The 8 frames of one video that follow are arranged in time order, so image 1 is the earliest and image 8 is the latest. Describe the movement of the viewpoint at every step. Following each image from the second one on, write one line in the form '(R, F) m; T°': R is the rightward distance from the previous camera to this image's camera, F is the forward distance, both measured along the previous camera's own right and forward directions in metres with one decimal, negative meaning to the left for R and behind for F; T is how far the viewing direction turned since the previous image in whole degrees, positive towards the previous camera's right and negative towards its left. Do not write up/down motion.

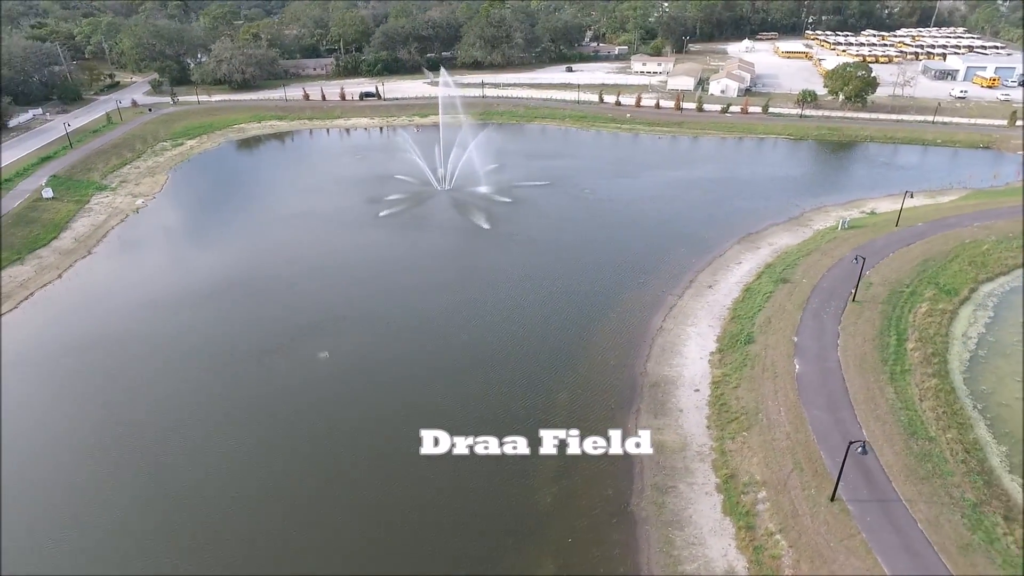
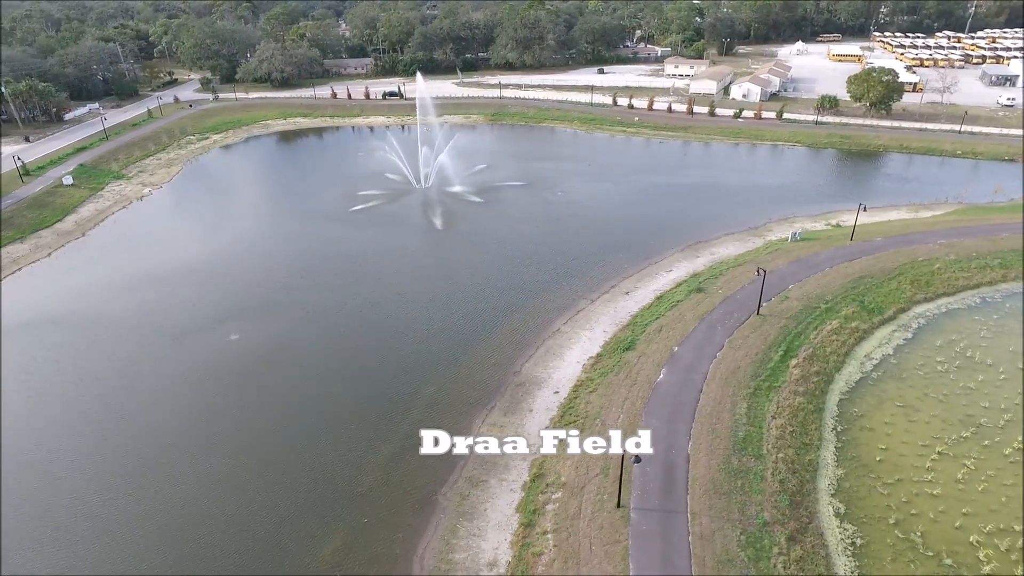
(+5.6, -0.3) m; -7°
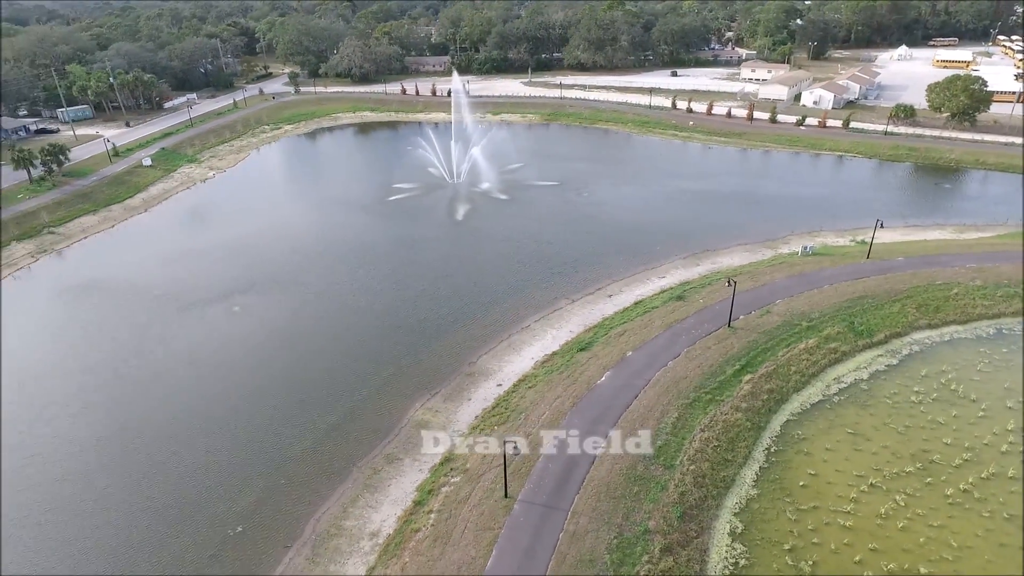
(+3.9, -0.2) m; -8°
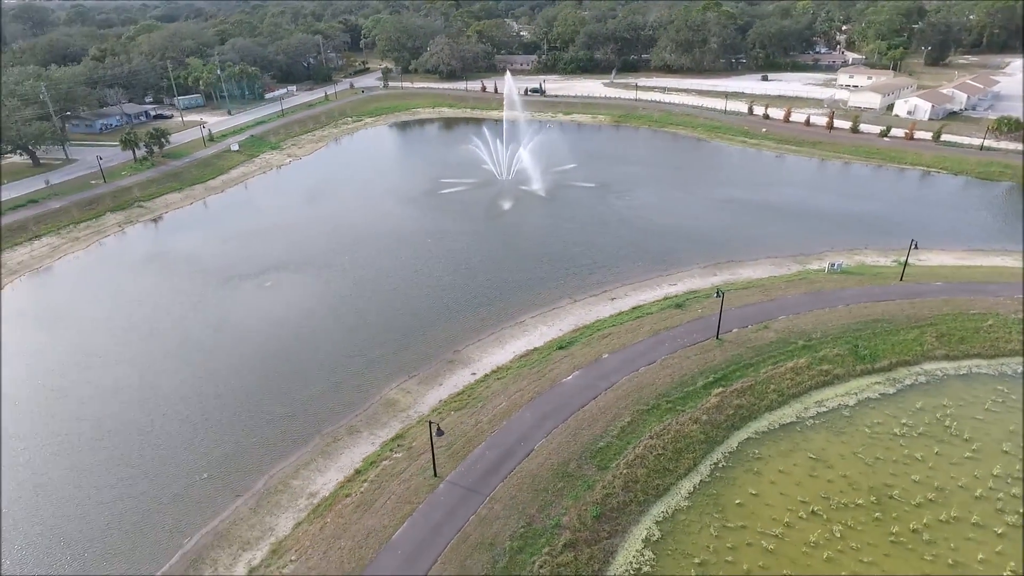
(+3.4, -0.3) m; -9°
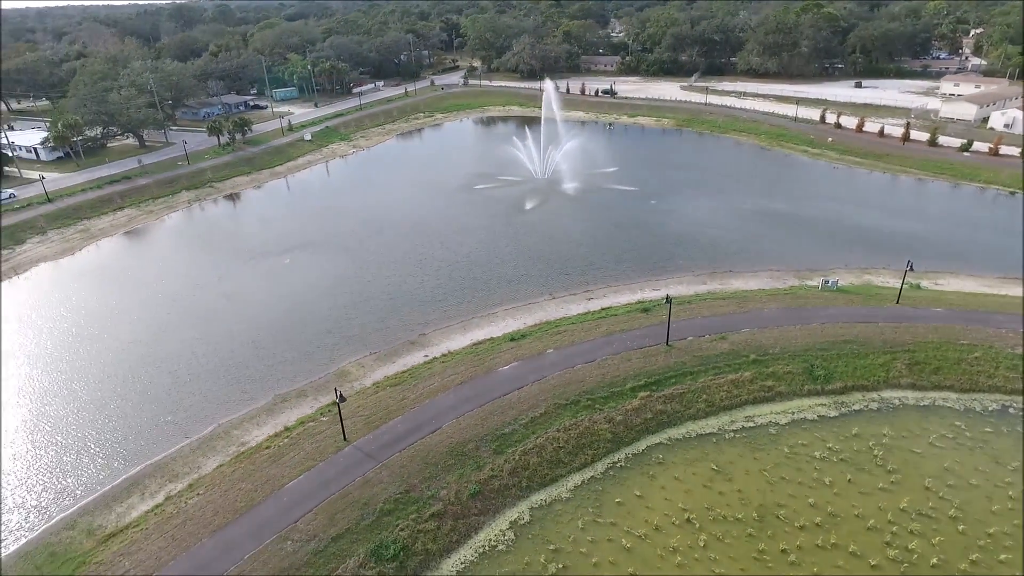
(+4.6, -0.5) m; -10°
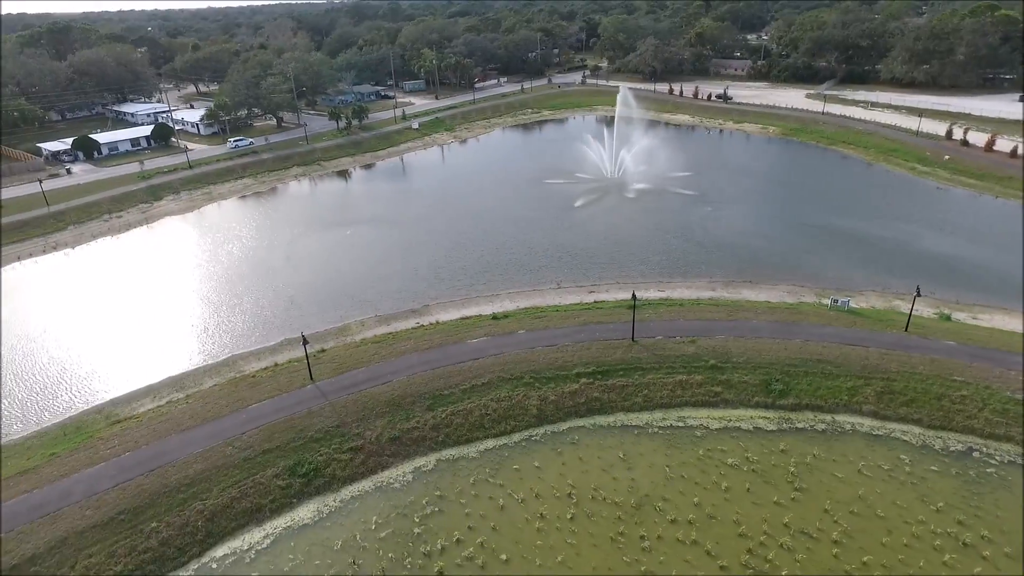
(+5.2, -0.8) m; -13°
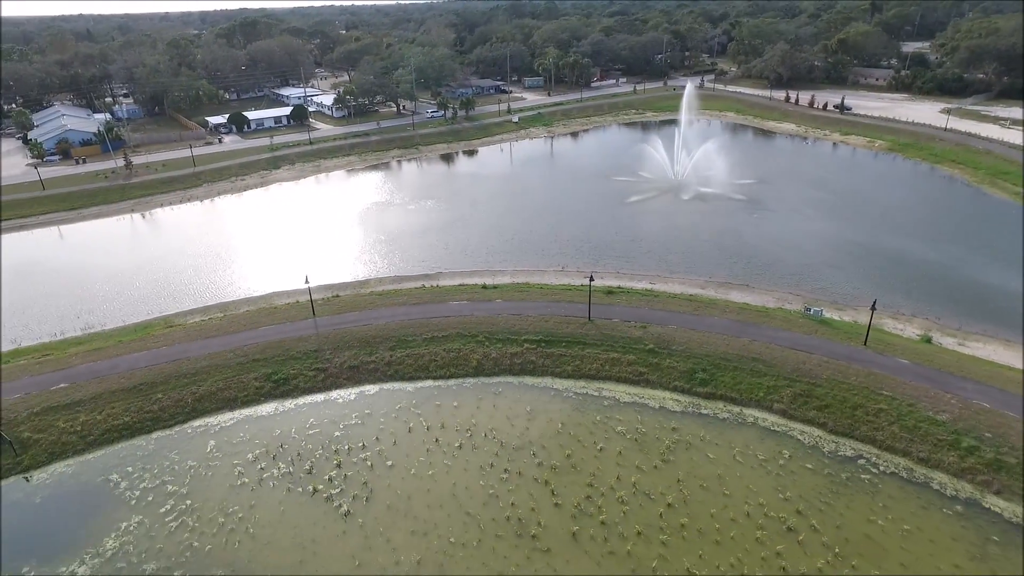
(+5.8, -1.8) m; -13°
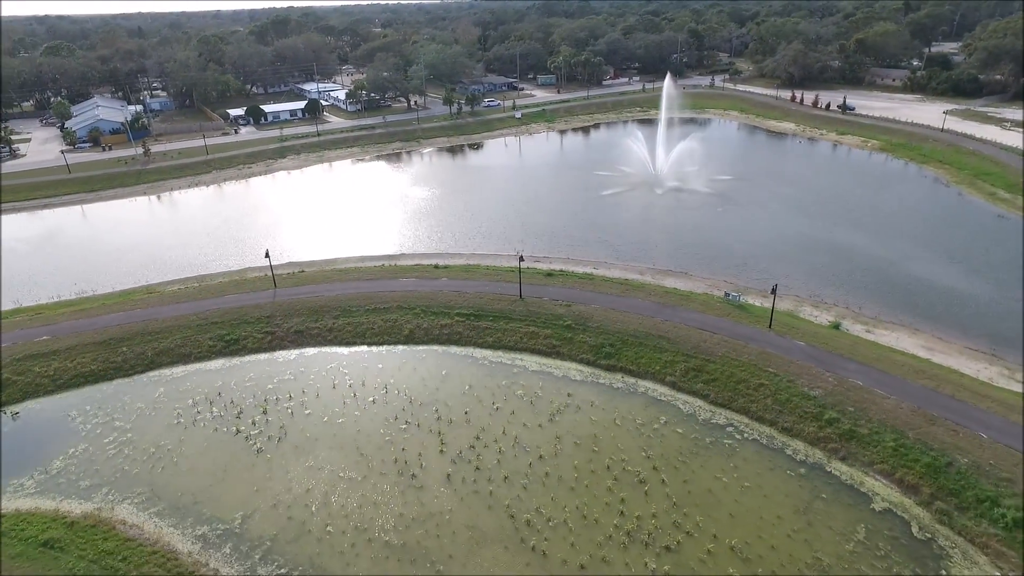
(+3.7, -1.6) m; -4°
